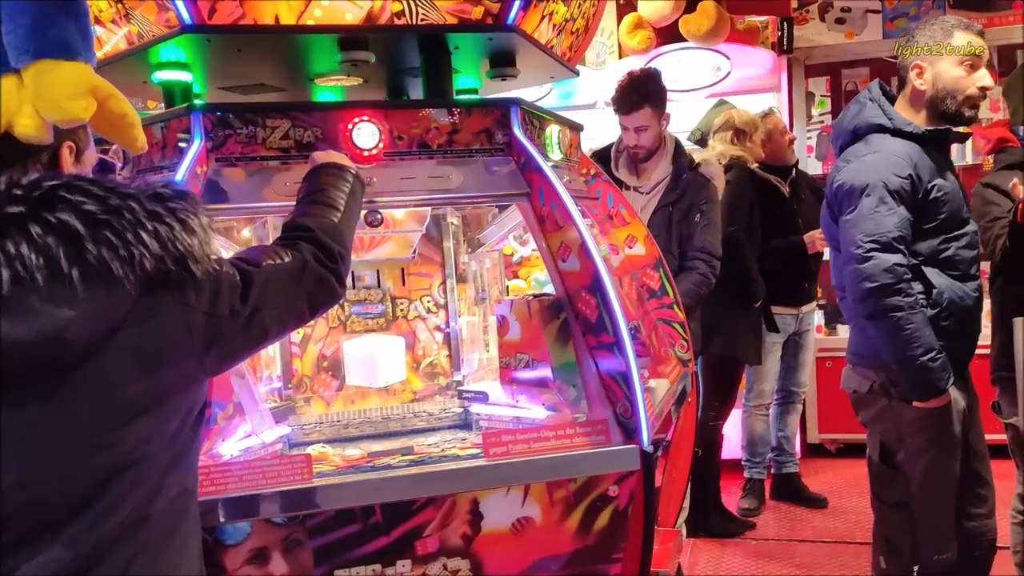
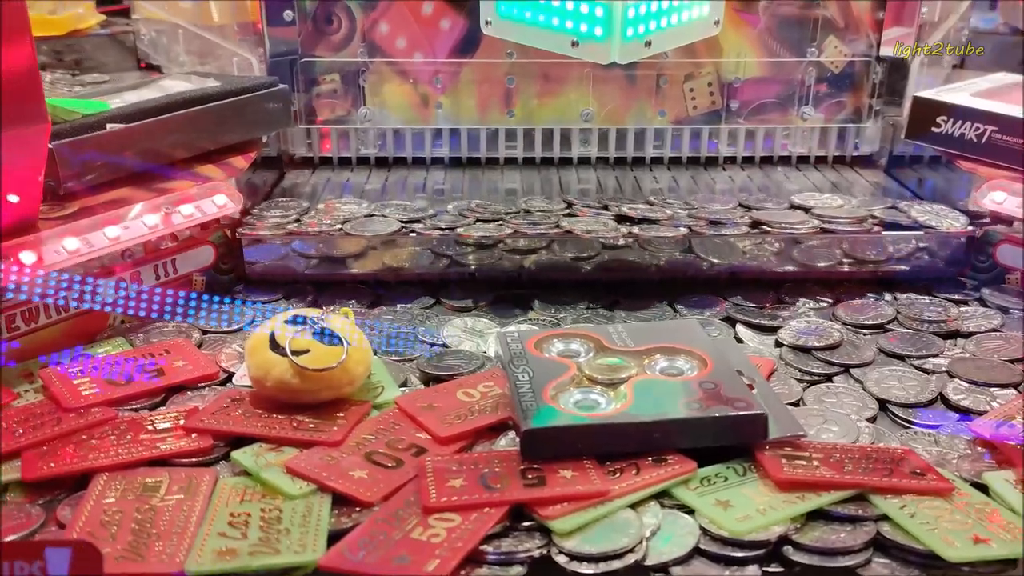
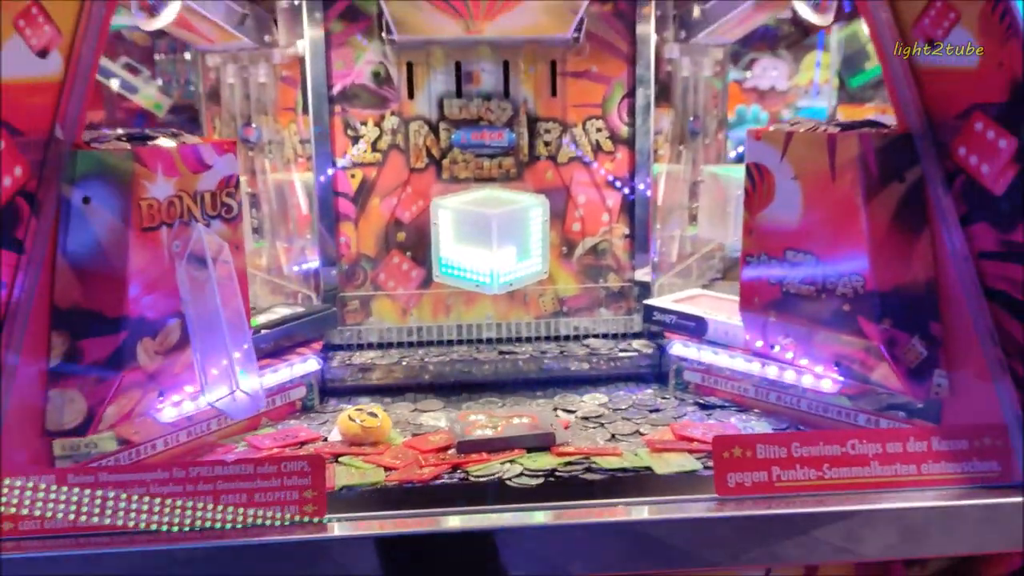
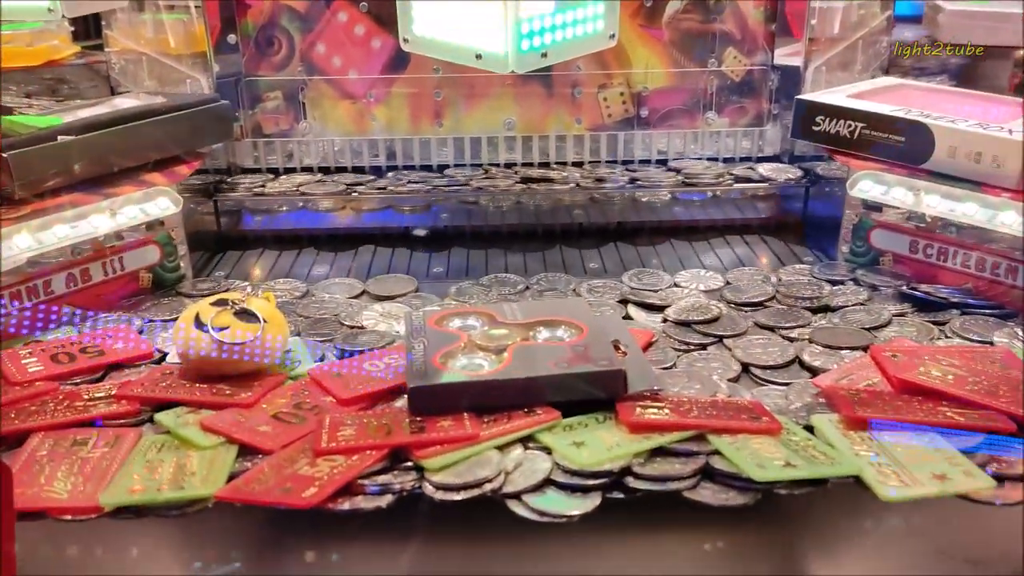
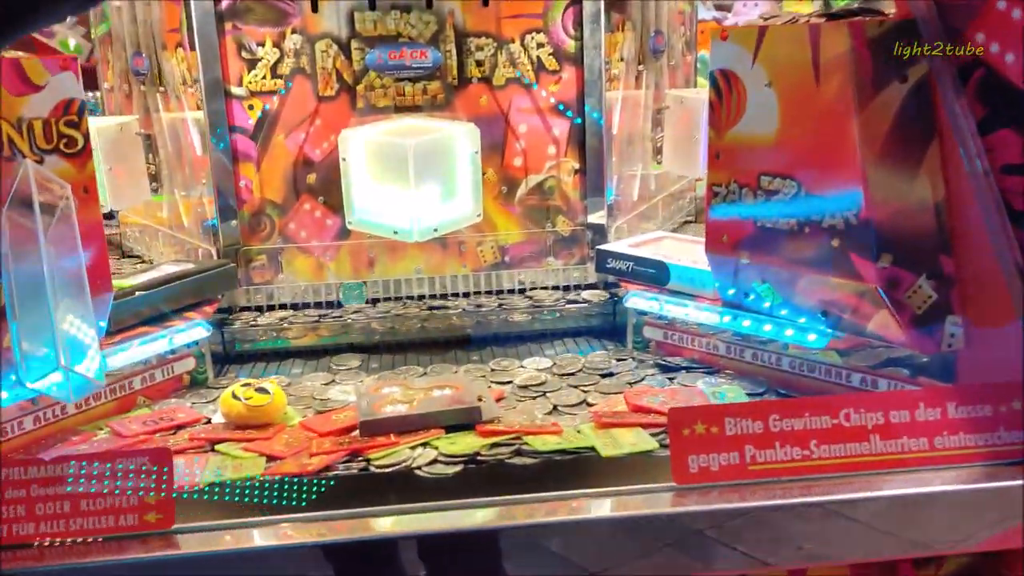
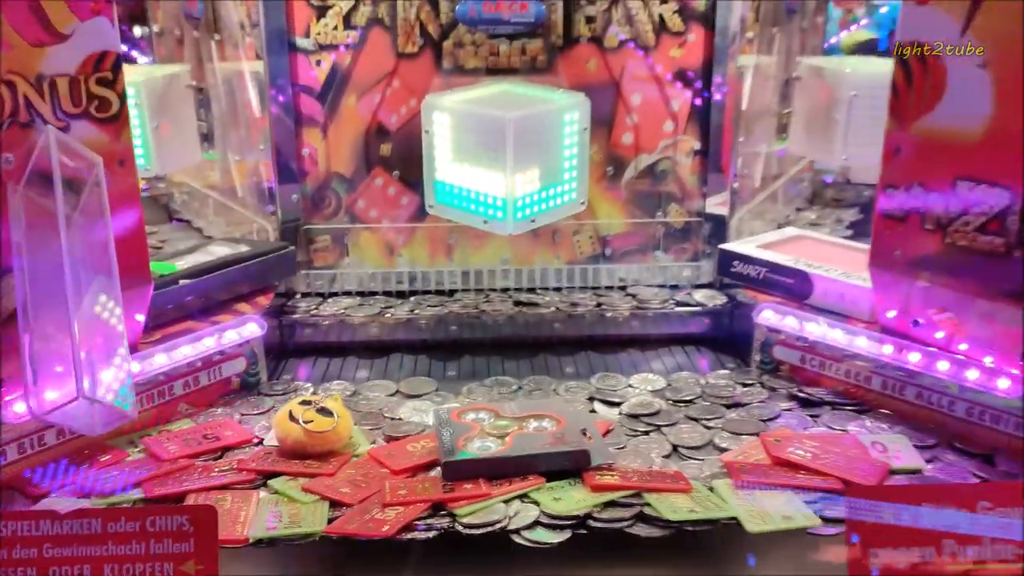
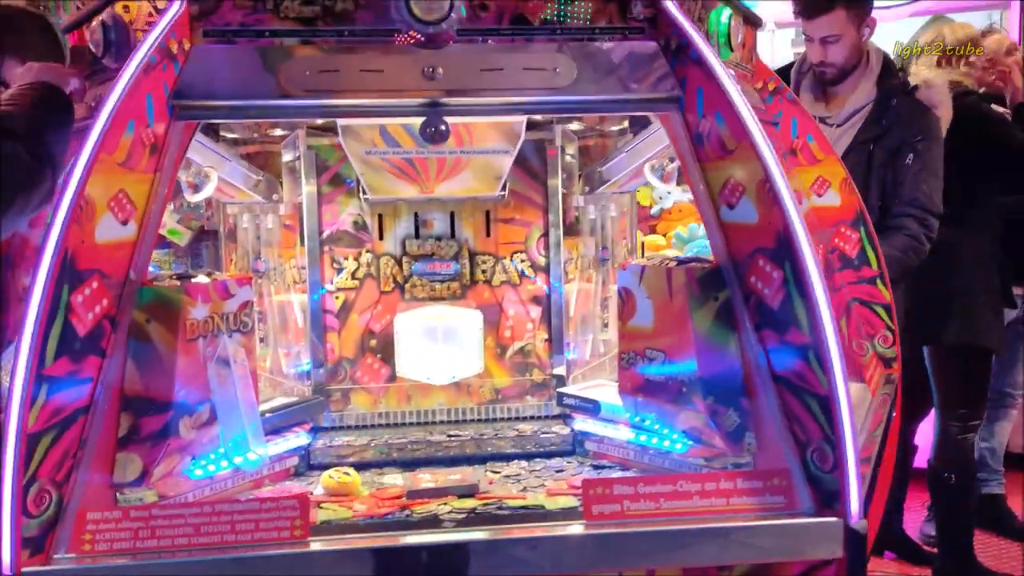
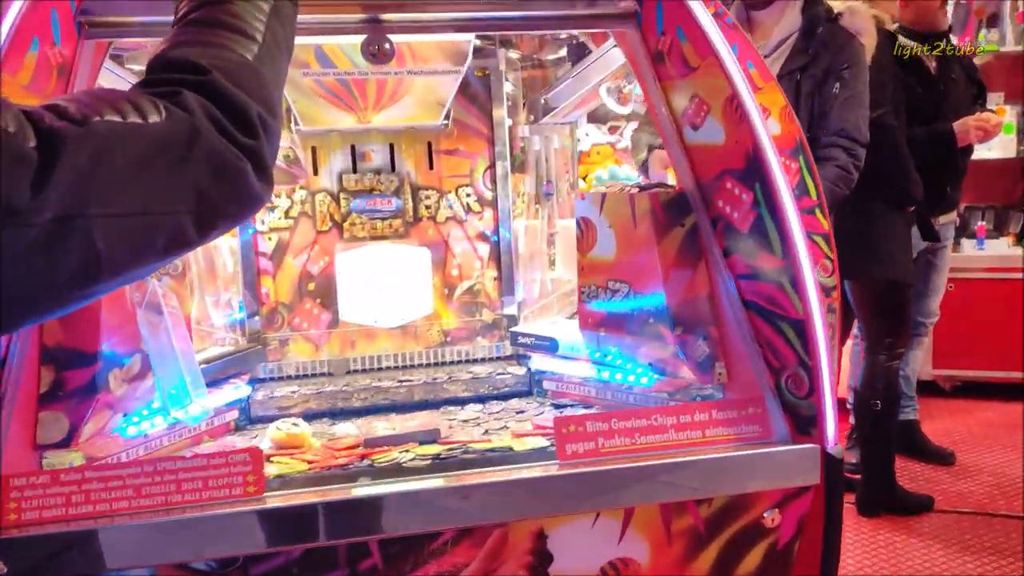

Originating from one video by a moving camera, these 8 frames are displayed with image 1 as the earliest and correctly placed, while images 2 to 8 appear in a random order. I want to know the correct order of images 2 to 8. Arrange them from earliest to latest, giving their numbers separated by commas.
8, 5, 4, 2, 6, 3, 7
